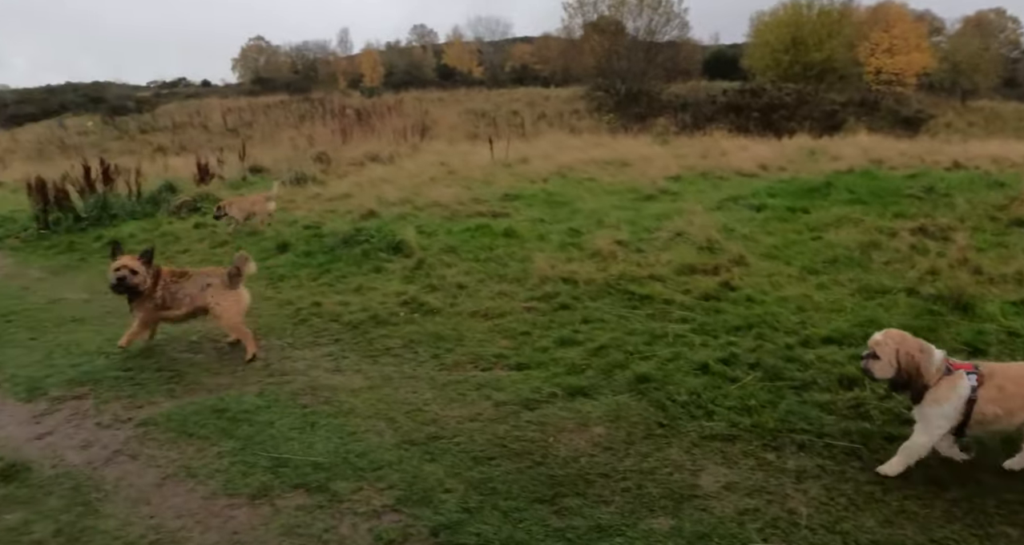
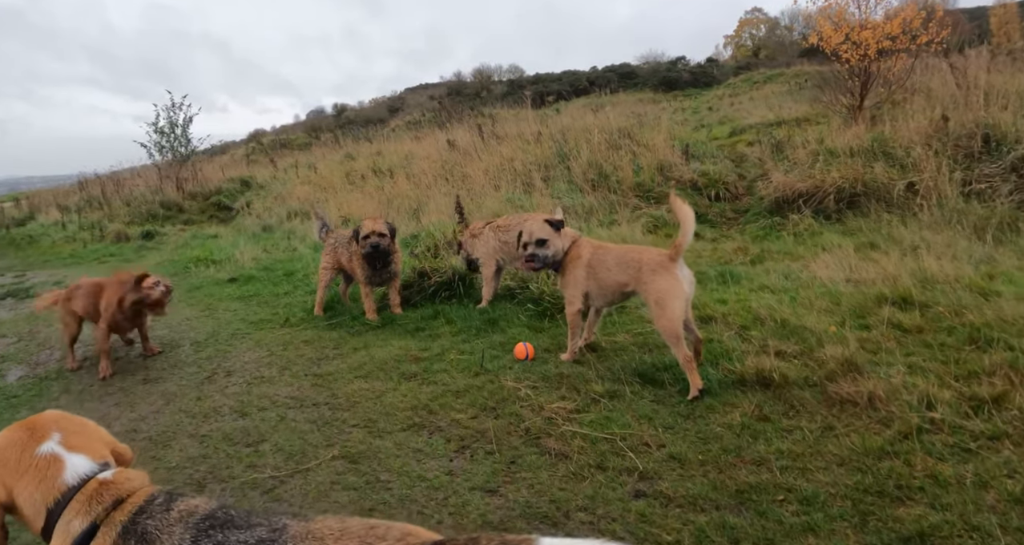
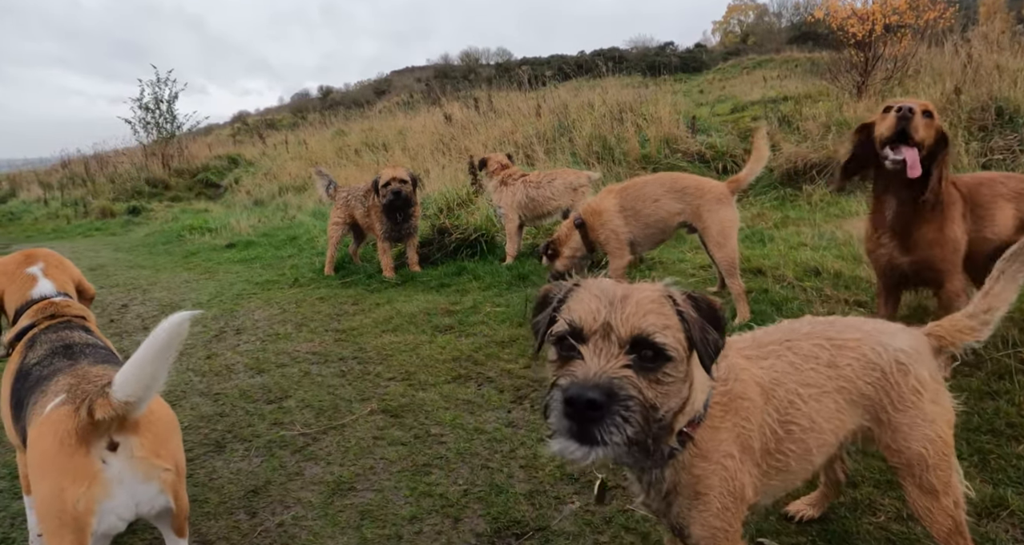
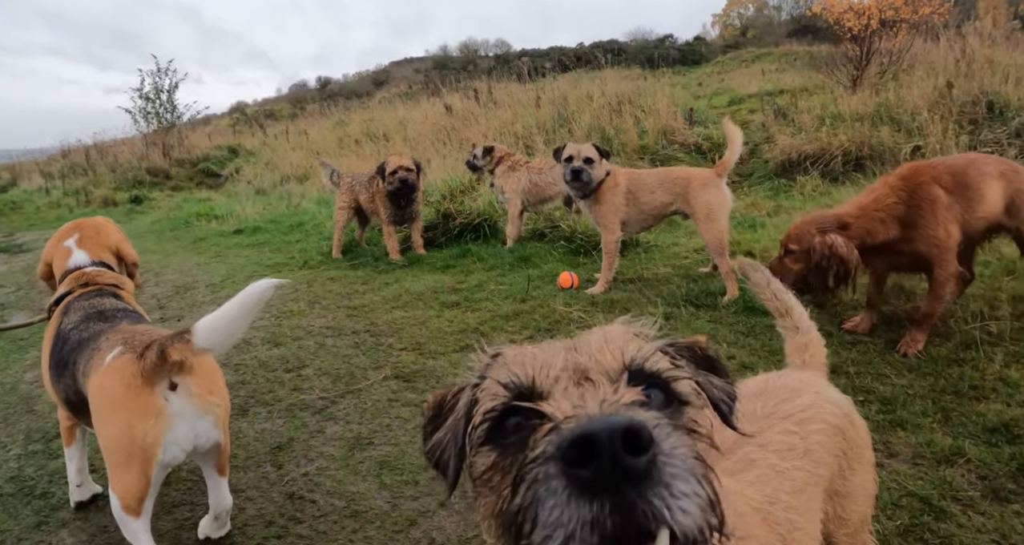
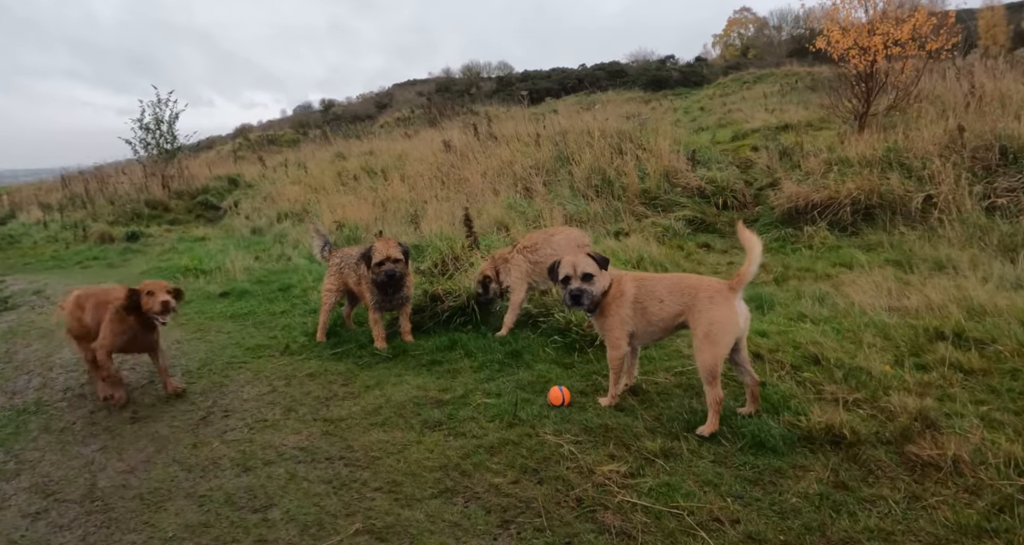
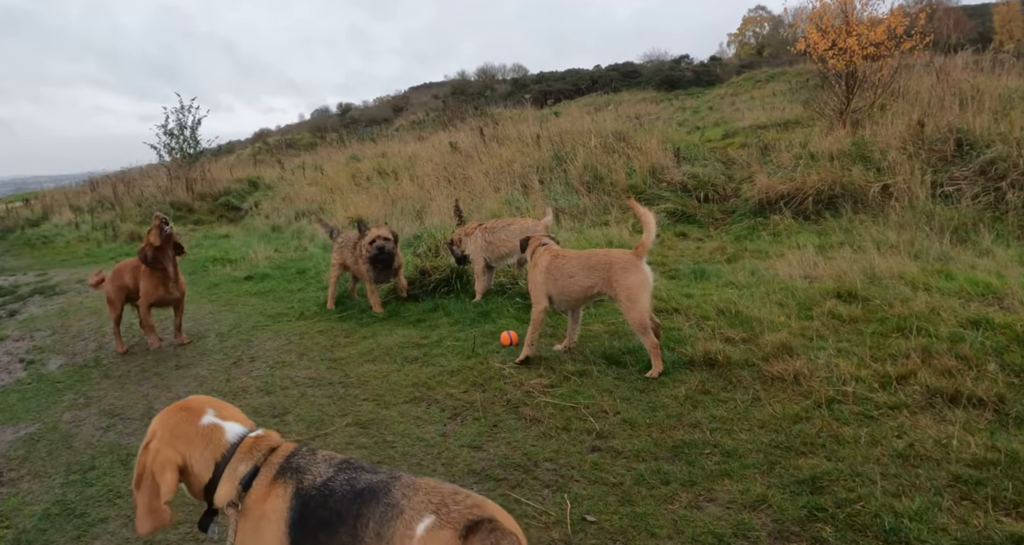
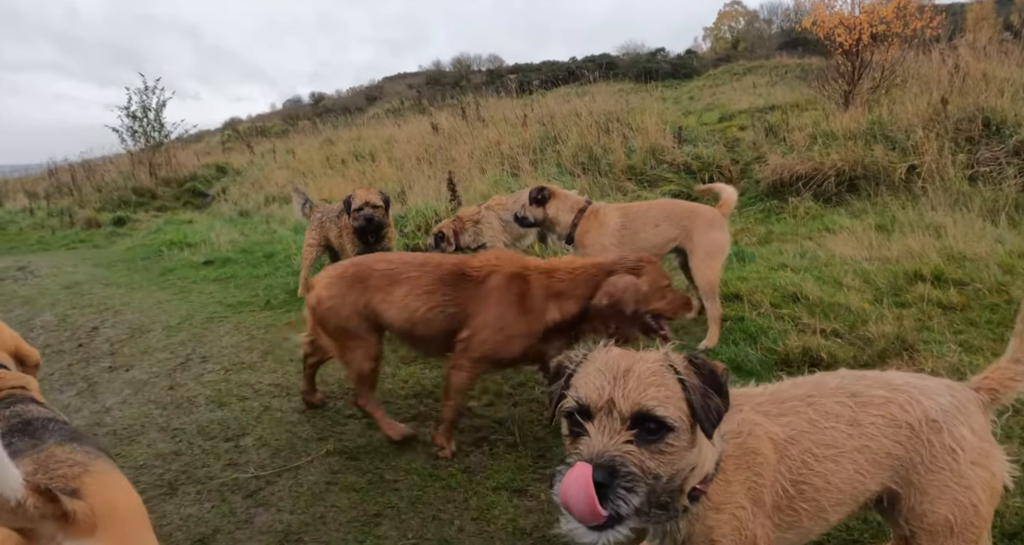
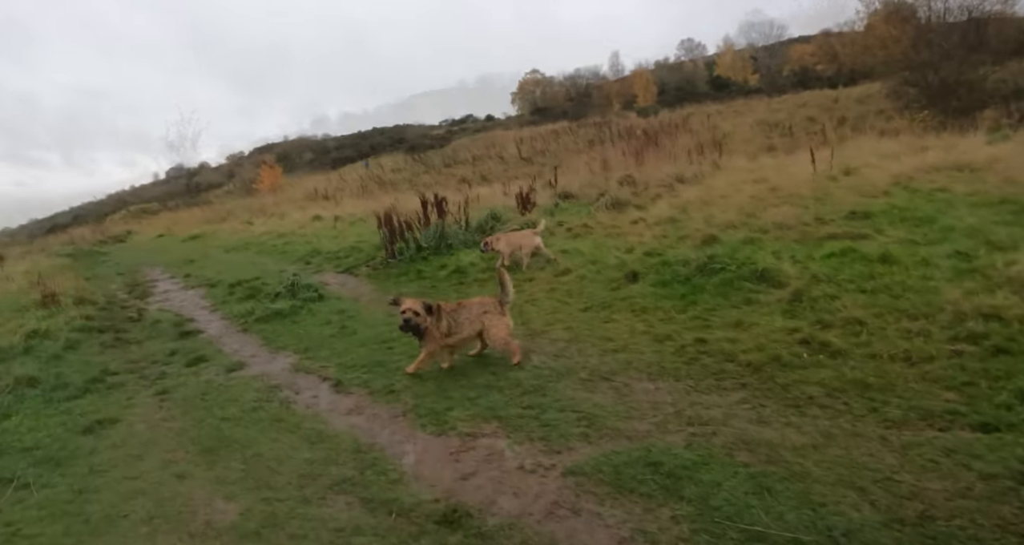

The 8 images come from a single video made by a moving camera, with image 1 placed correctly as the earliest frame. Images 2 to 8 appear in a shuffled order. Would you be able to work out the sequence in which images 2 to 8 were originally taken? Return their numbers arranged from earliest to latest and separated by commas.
8, 6, 2, 5, 7, 3, 4
